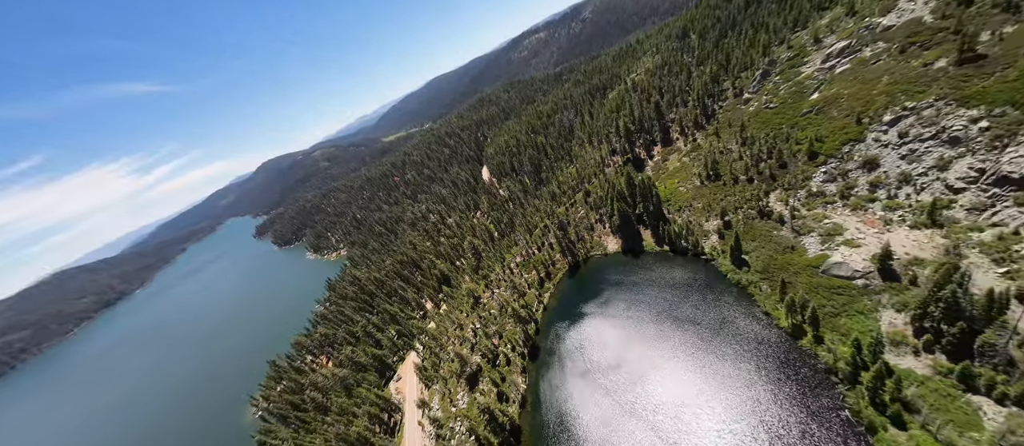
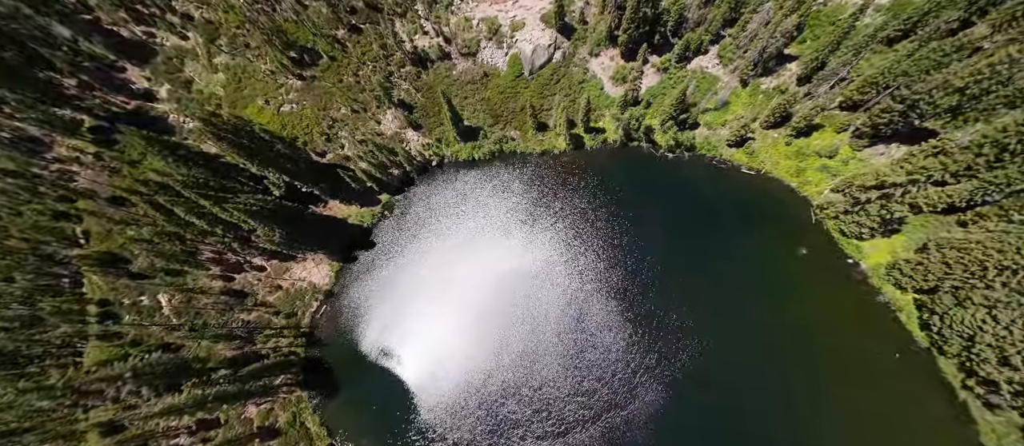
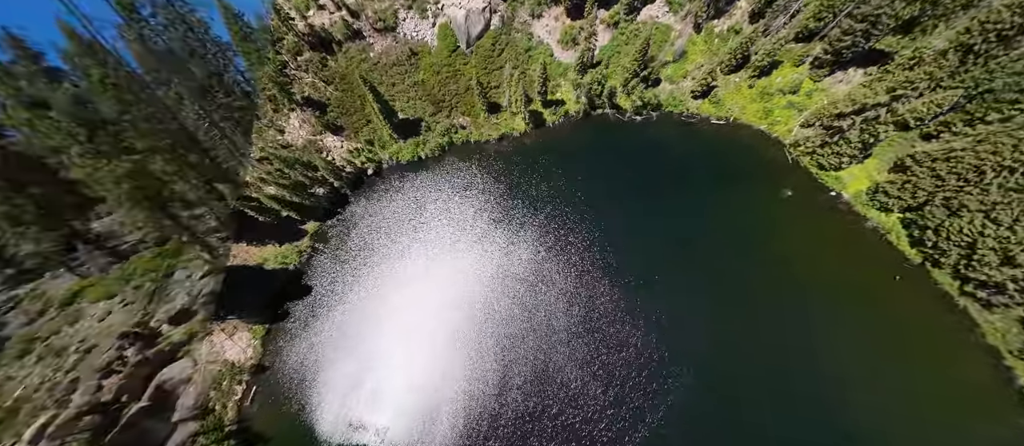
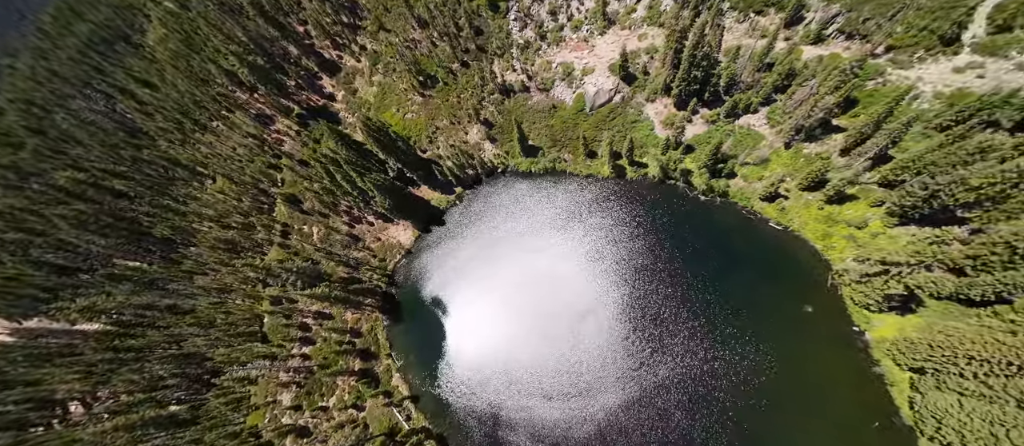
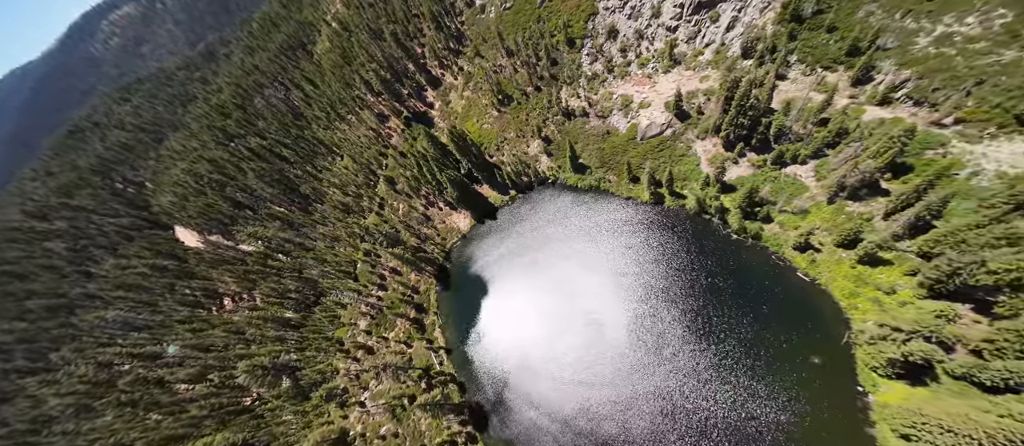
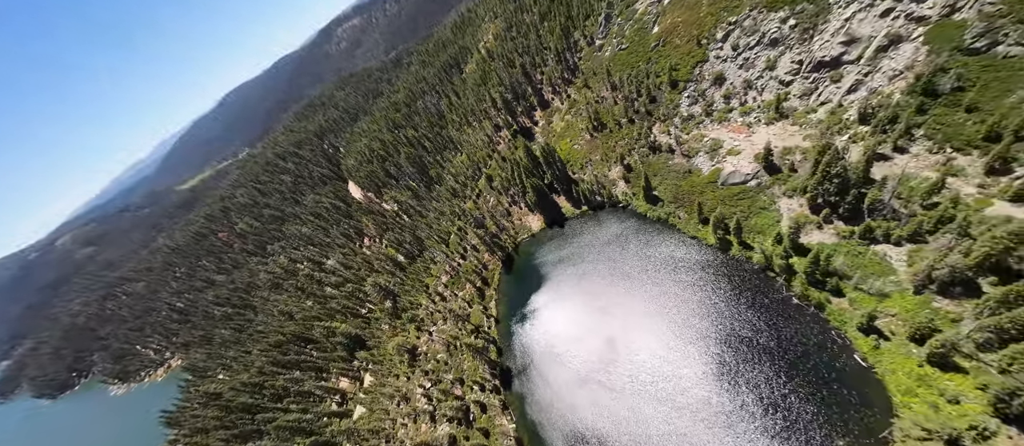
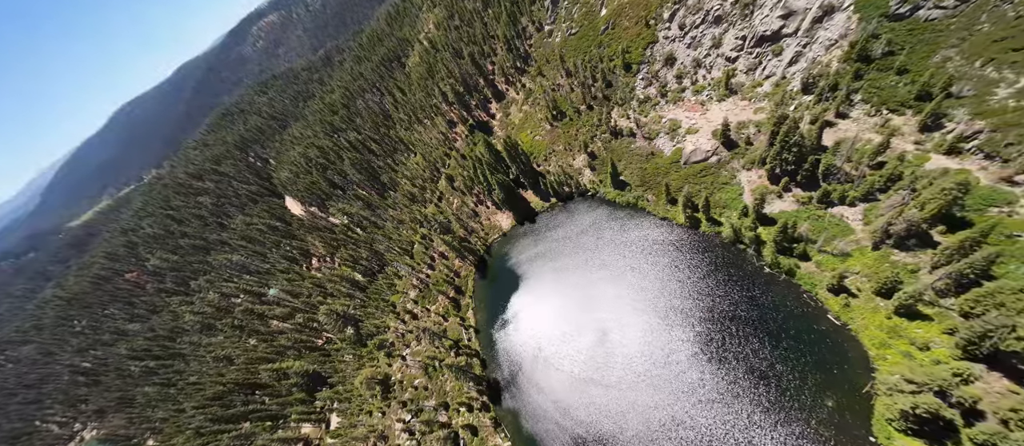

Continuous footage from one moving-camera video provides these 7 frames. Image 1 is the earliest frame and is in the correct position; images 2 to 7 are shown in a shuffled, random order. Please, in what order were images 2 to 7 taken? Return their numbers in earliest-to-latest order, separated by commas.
6, 7, 5, 4, 2, 3
